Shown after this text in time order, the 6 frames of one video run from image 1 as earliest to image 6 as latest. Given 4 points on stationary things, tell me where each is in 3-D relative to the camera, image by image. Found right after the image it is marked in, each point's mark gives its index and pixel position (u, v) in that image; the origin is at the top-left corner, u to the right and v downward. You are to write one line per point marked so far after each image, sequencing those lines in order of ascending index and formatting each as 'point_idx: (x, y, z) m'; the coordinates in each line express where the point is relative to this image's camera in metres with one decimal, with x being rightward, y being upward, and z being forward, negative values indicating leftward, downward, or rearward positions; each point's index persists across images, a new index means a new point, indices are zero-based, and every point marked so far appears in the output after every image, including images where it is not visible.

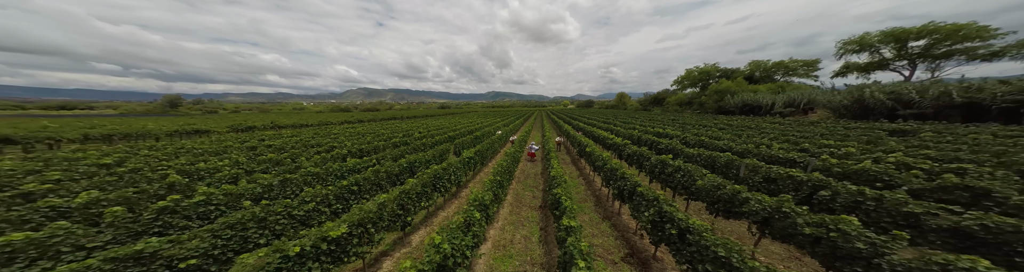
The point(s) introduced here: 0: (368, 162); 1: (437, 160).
0: (-8.6, -1.7, +11.5) m
1: (-5.6, -2.0, +14.0) m
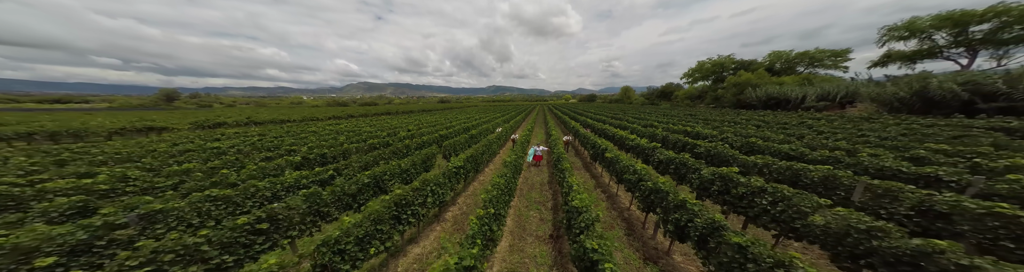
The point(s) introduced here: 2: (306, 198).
0: (-8.5, -1.8, +8.7) m
1: (-5.5, -2.0, +11.2) m
2: (-6.5, -2.0, +6.1) m
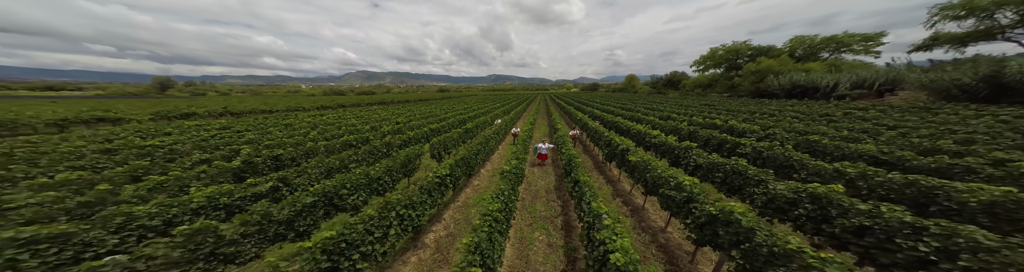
0: (-8.5, -1.7, +6.5) m
1: (-5.5, -1.8, +9.0) m
2: (-6.5, -2.0, +3.9) m
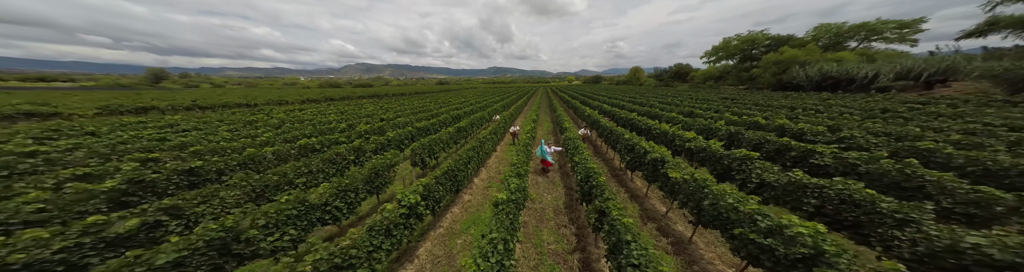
0: (-8.6, -2.0, +4.1) m
1: (-5.6, -2.0, +6.7) m
2: (-6.6, -2.4, +1.6) m
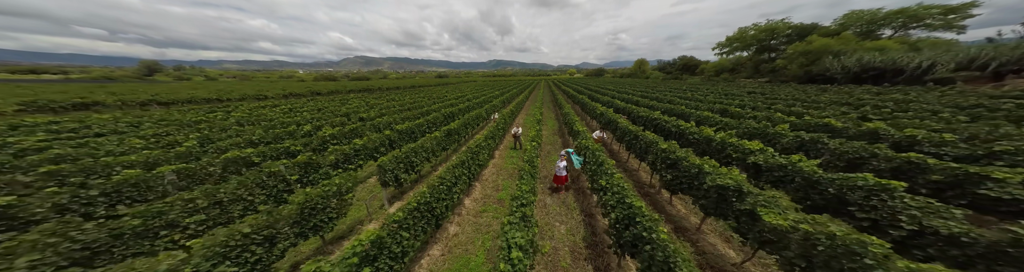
0: (-8.5, -2.5, +1.6) m
1: (-5.5, -2.4, +4.2) m
2: (-6.5, -3.0, -0.9) m
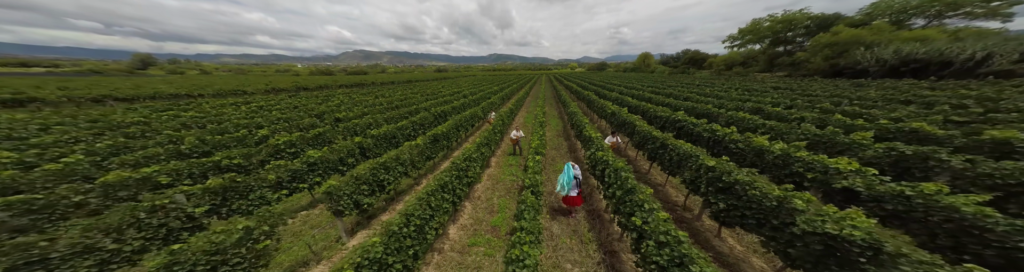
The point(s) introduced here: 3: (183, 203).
0: (-8.6, -3.0, -0.4) m
1: (-5.6, -2.9, +2.2) m
2: (-6.6, -3.6, -2.9) m
3: (-8.3, -1.5, +4.9) m
